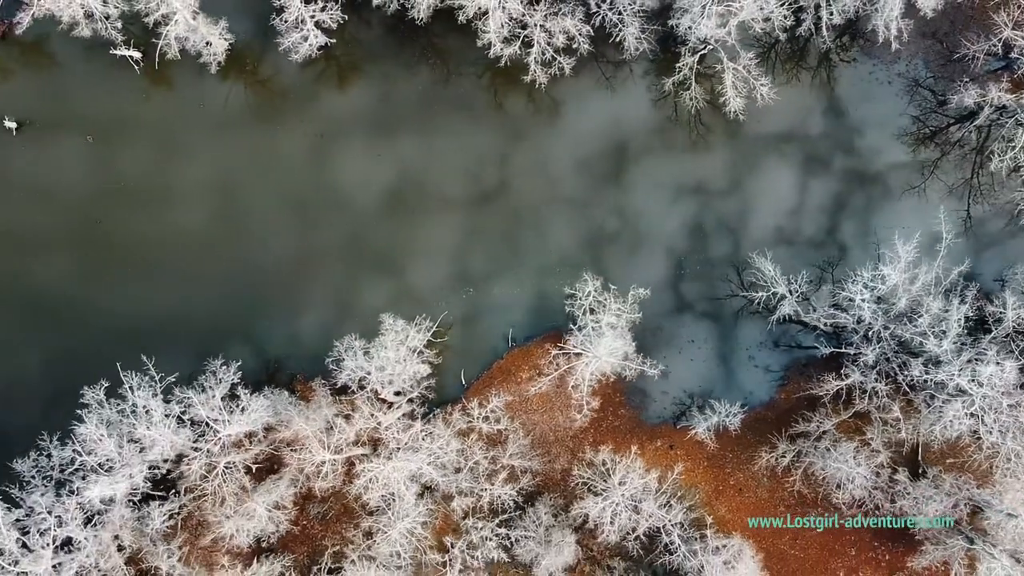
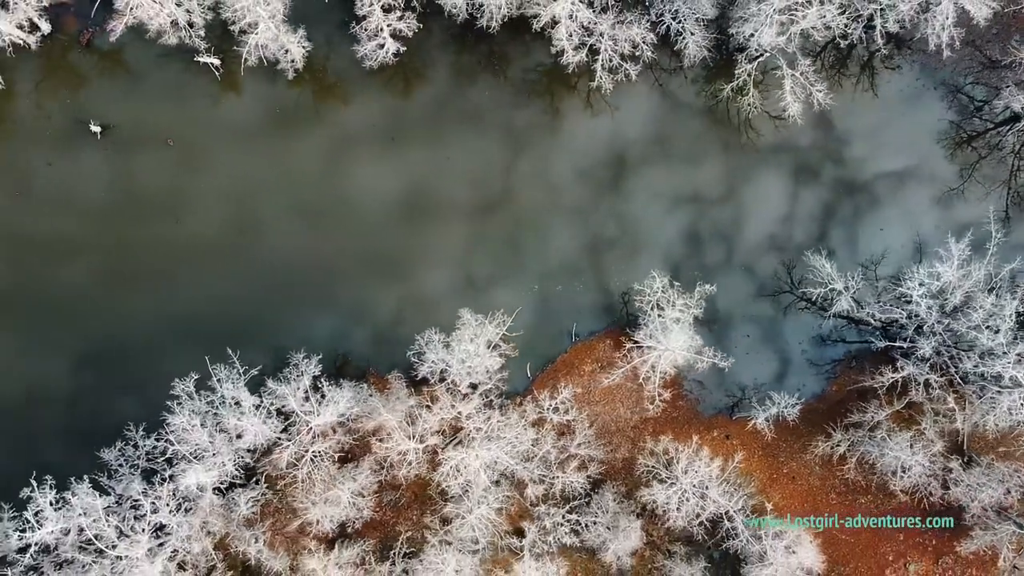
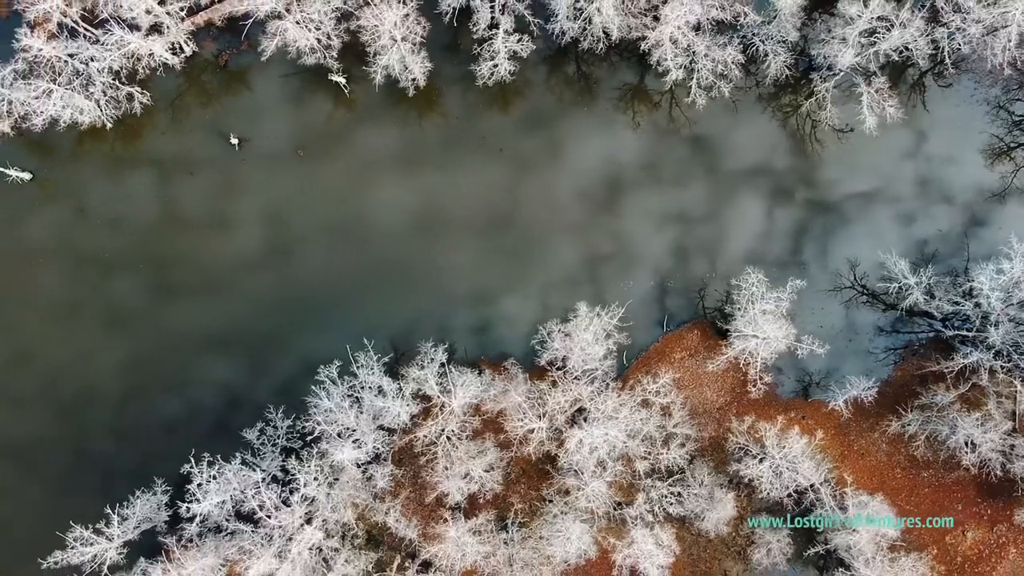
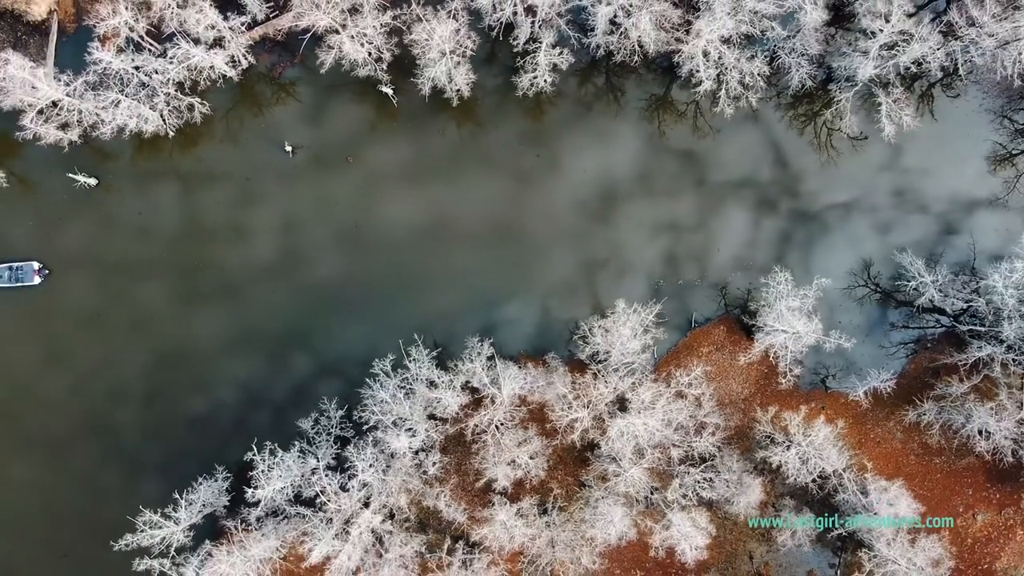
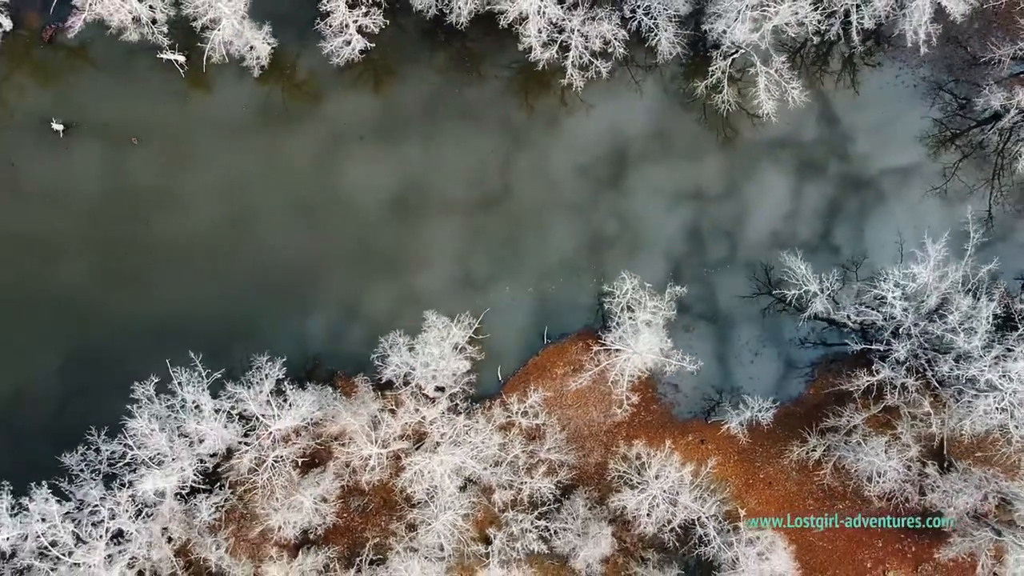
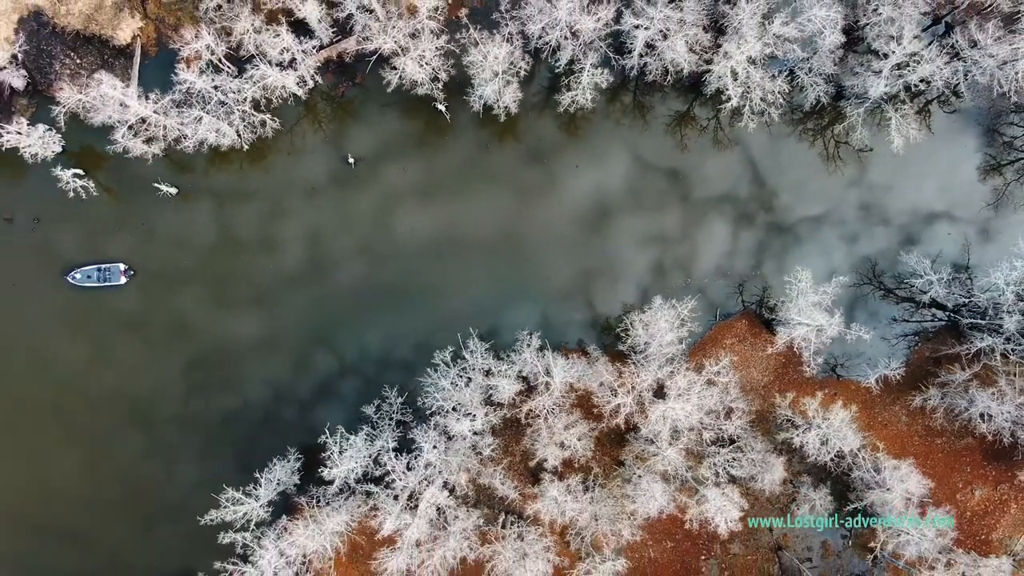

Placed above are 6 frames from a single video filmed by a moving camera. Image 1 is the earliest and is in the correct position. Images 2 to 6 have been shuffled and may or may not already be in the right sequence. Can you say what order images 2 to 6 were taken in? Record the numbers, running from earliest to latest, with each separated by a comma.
5, 2, 3, 4, 6
